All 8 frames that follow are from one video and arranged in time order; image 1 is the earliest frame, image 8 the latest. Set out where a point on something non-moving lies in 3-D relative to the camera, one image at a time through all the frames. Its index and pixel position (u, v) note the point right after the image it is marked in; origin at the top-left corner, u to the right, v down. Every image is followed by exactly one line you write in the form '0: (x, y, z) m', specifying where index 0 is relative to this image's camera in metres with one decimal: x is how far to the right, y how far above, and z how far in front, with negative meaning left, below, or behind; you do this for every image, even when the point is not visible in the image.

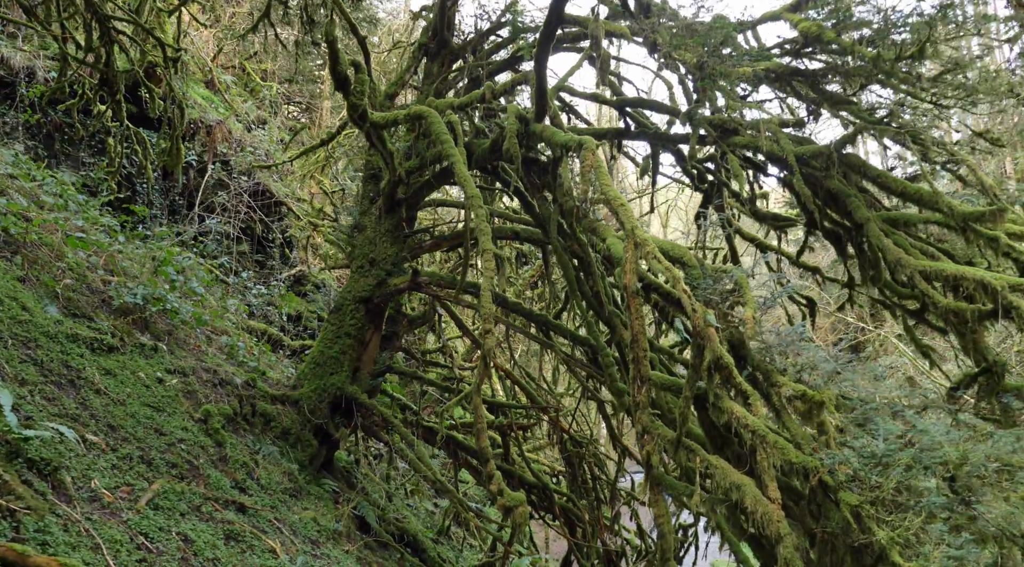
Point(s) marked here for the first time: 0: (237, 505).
0: (-1.5, -1.2, +4.4) m
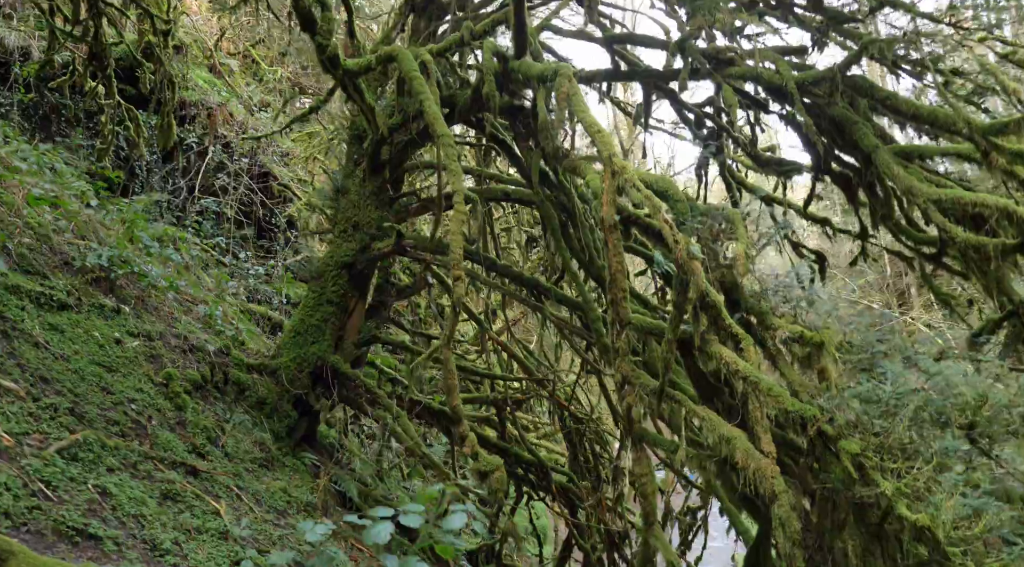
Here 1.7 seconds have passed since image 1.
0: (-1.7, -0.9, +4.1) m
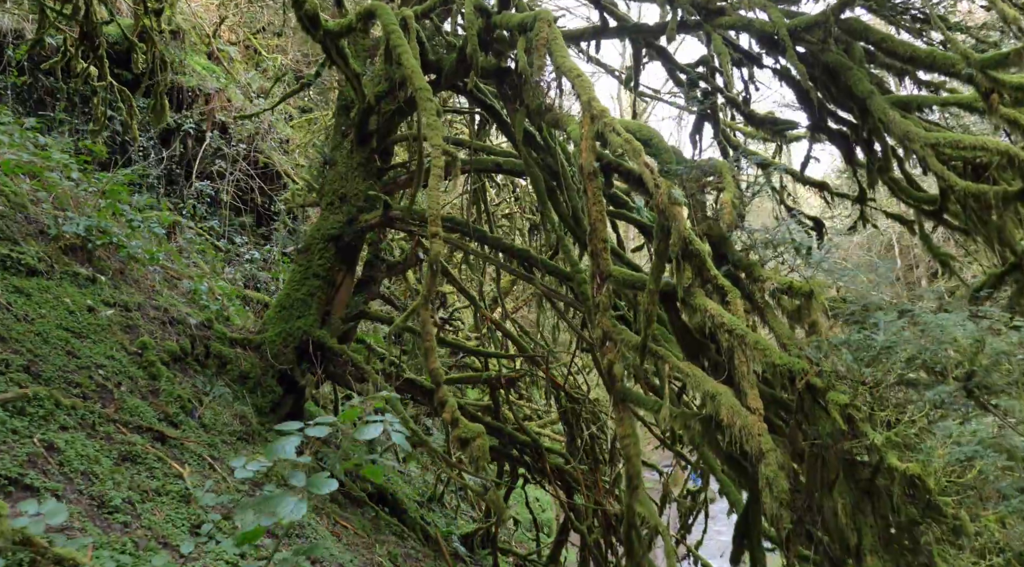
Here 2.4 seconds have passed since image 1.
0: (-1.8, -0.7, +3.9) m
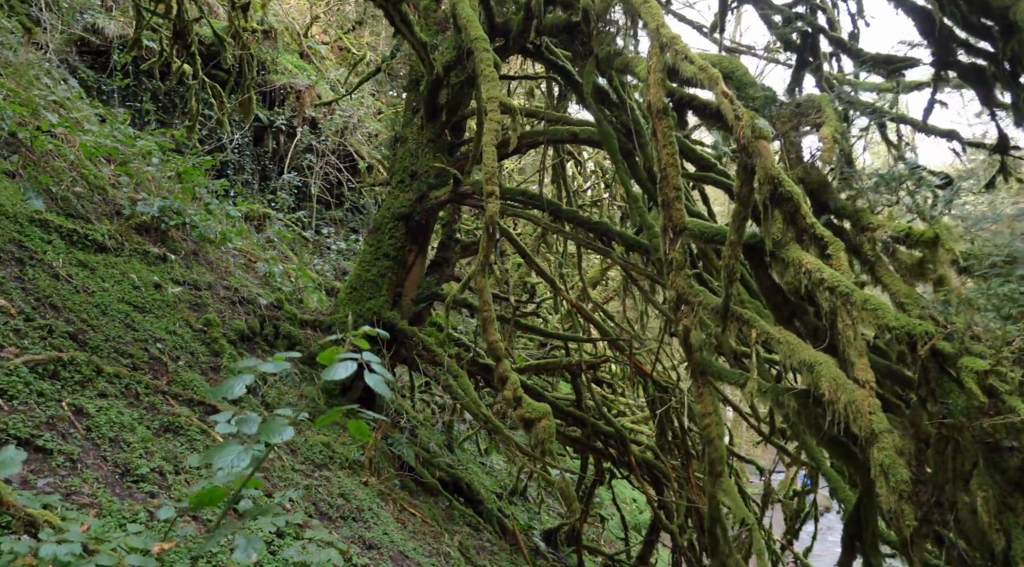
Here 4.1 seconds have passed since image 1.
0: (-1.4, -0.6, +3.8) m
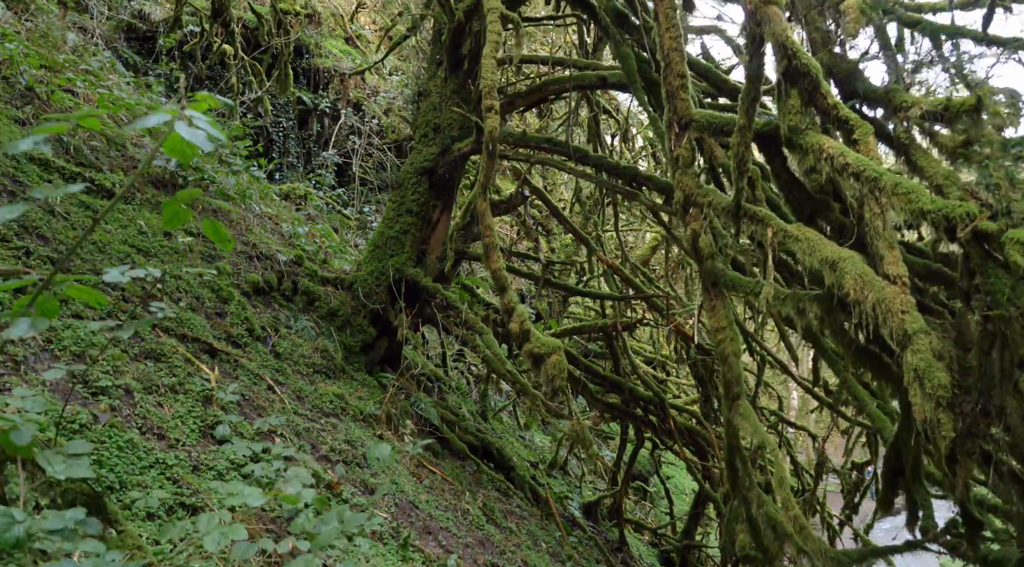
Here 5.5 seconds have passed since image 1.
0: (-1.4, -0.3, +3.6) m
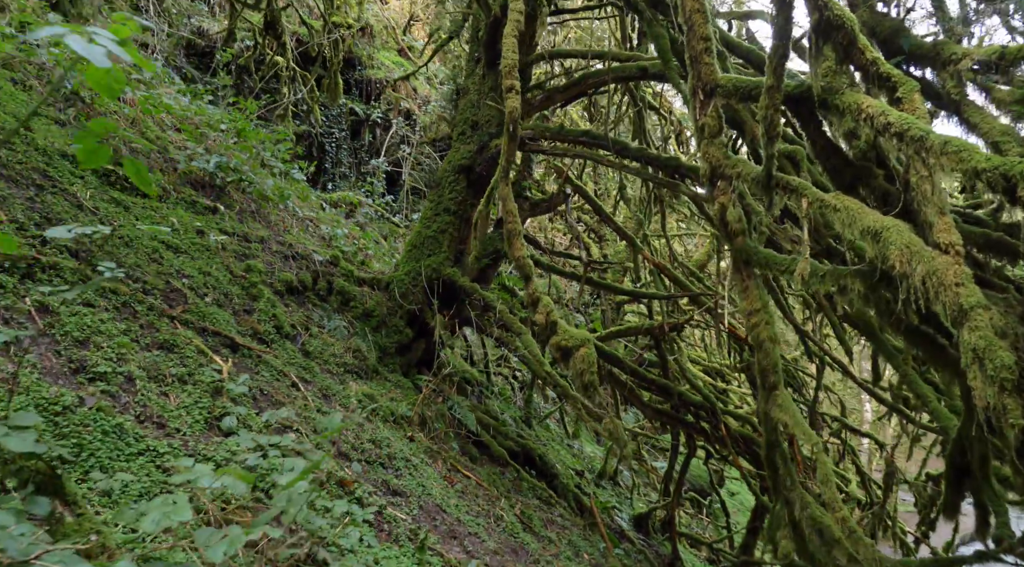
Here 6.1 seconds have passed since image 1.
0: (-1.3, -0.2, +3.6) m
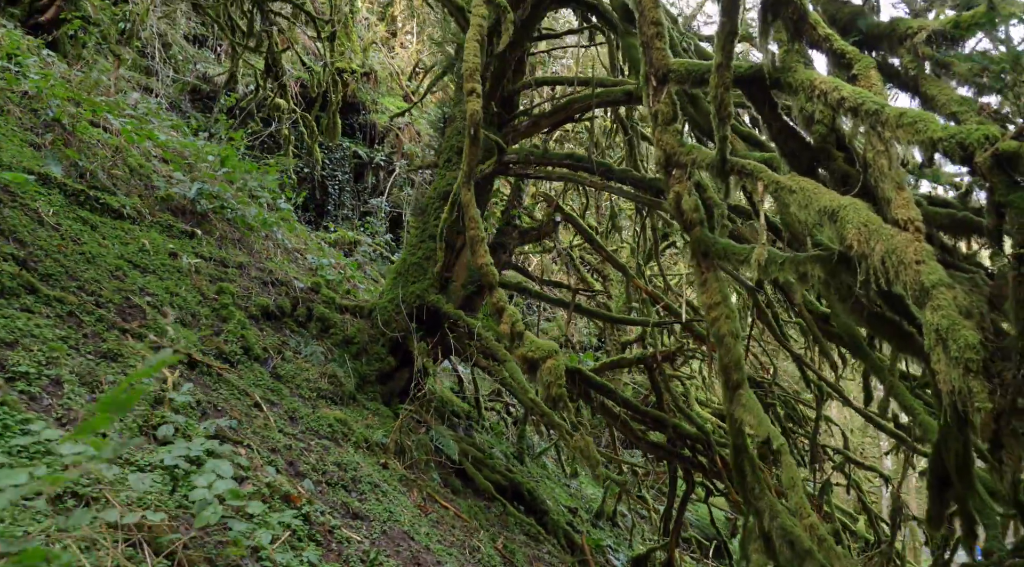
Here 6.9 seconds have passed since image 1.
0: (-1.4, -0.3, +3.4) m
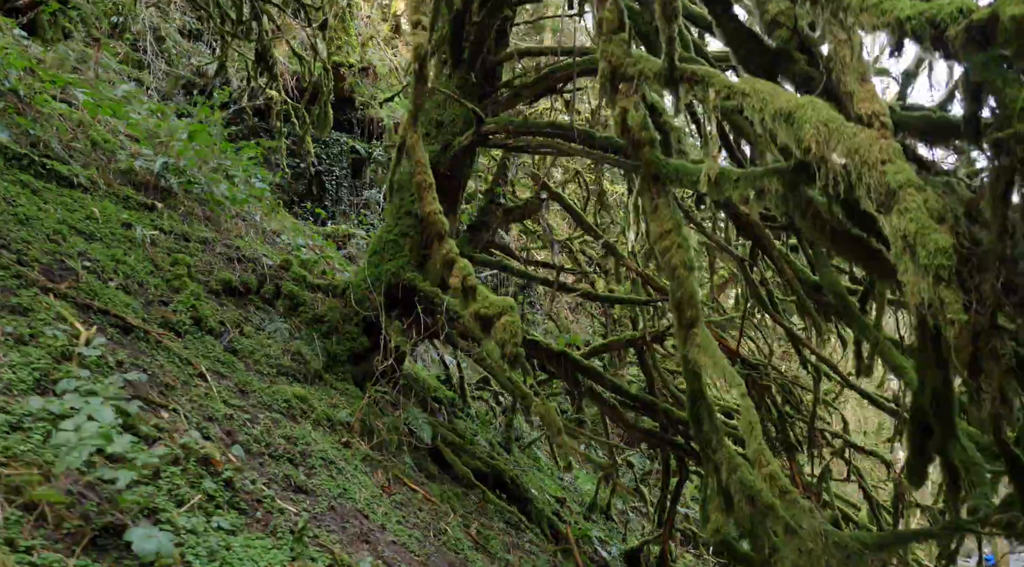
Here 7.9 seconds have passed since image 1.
0: (-1.6, -0.1, +3.2) m
